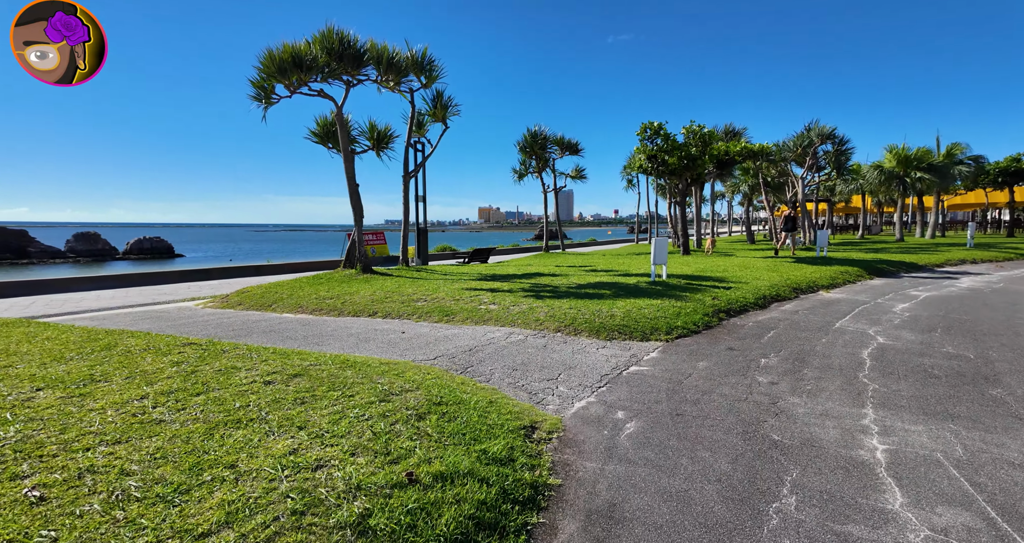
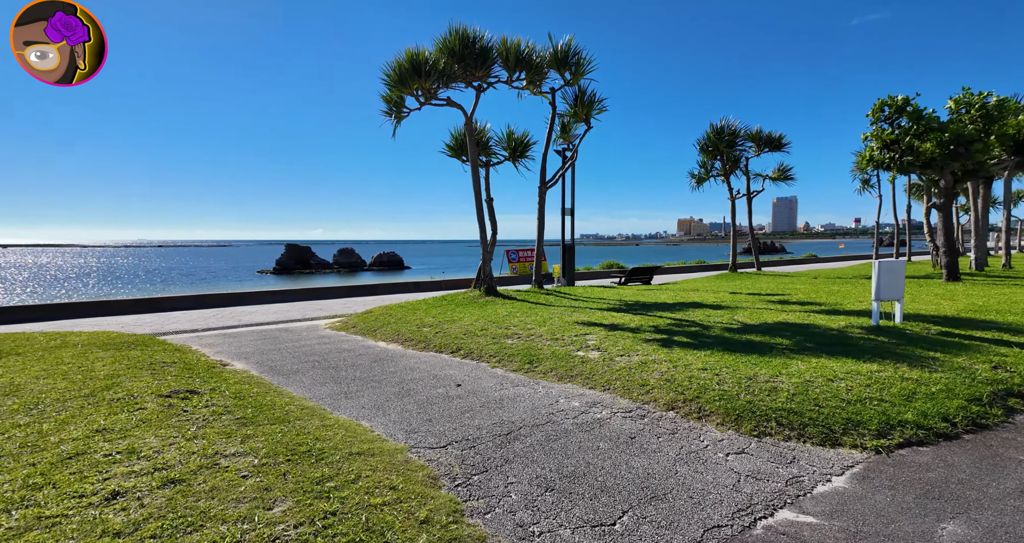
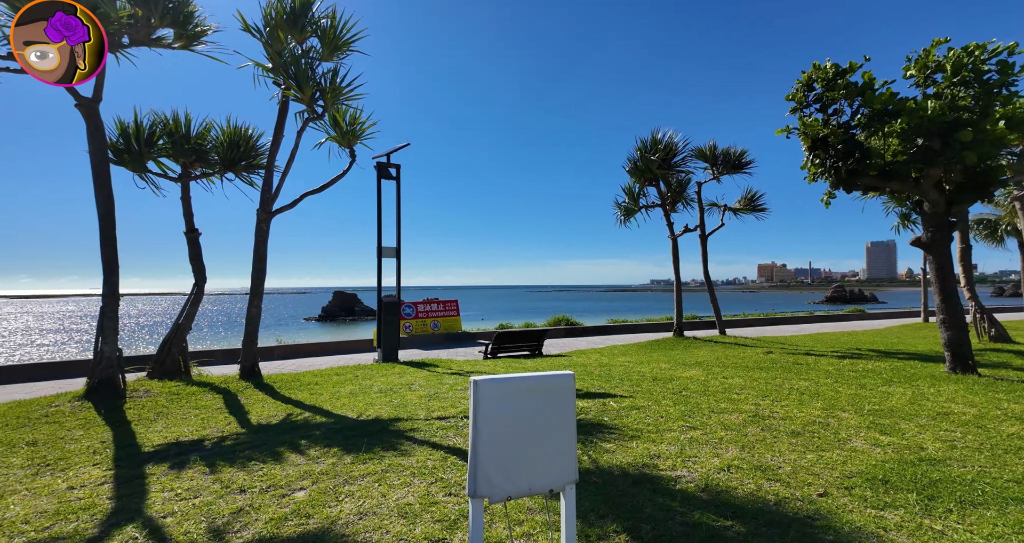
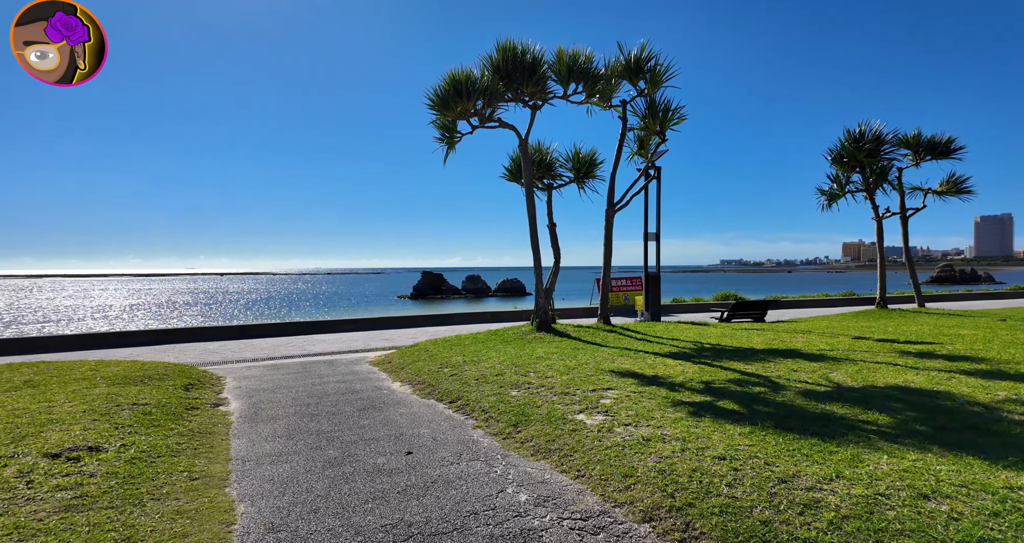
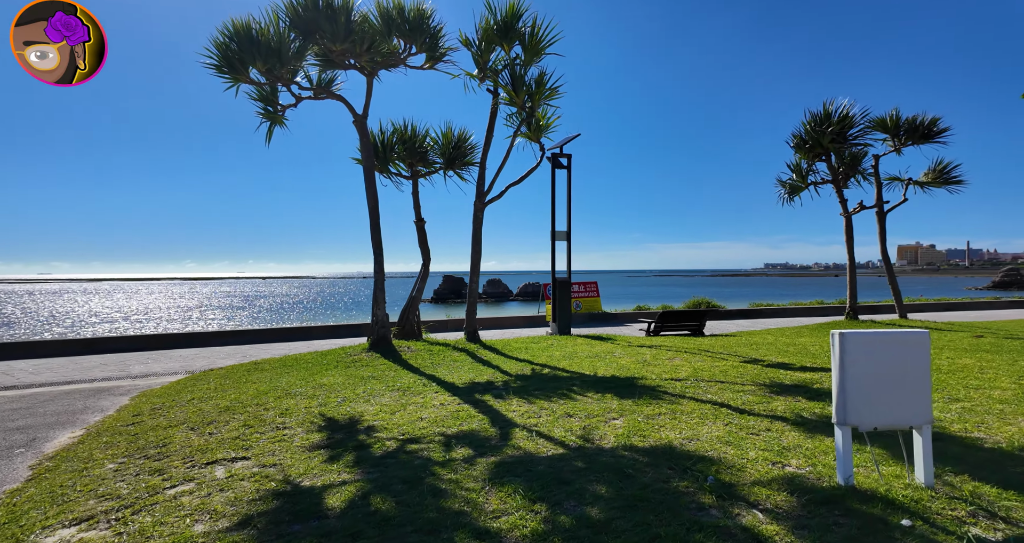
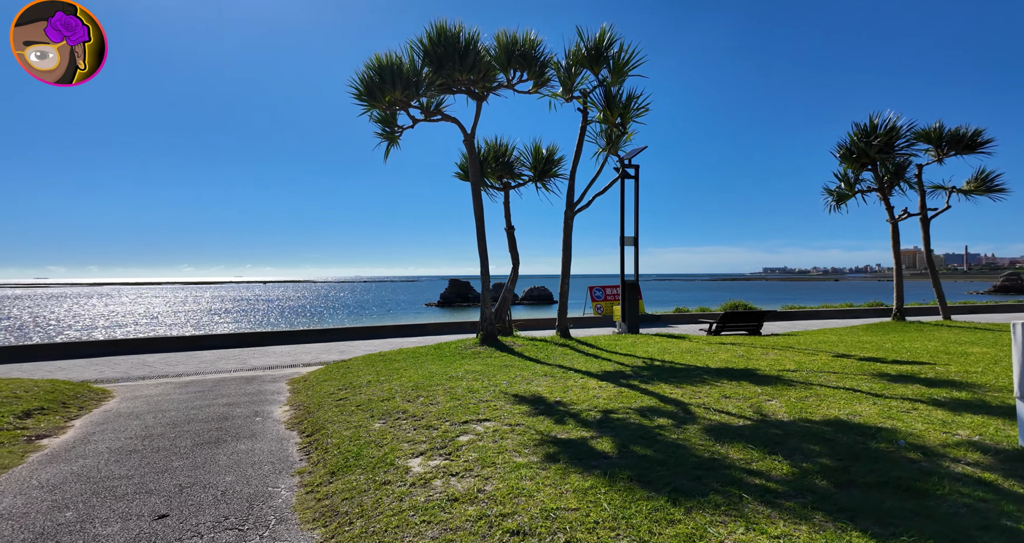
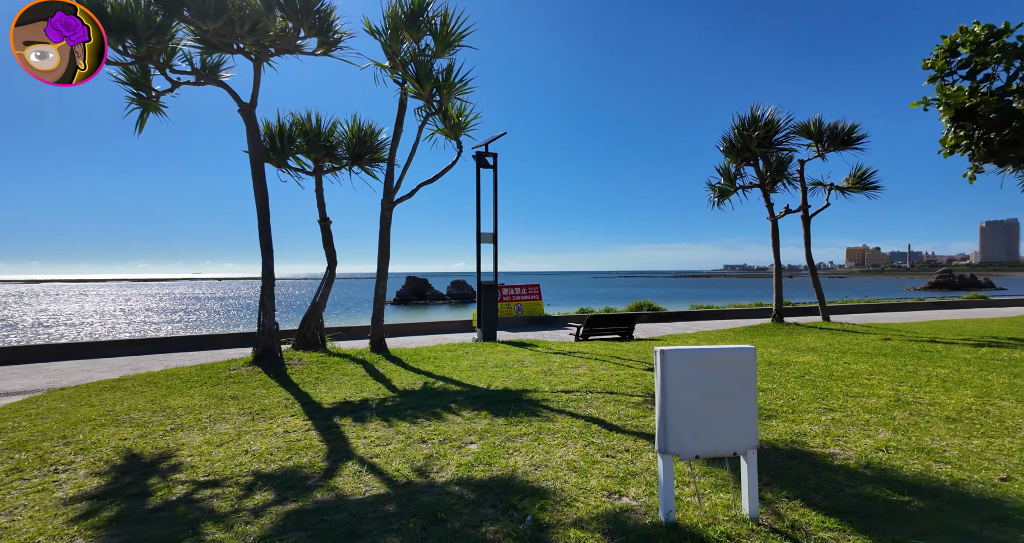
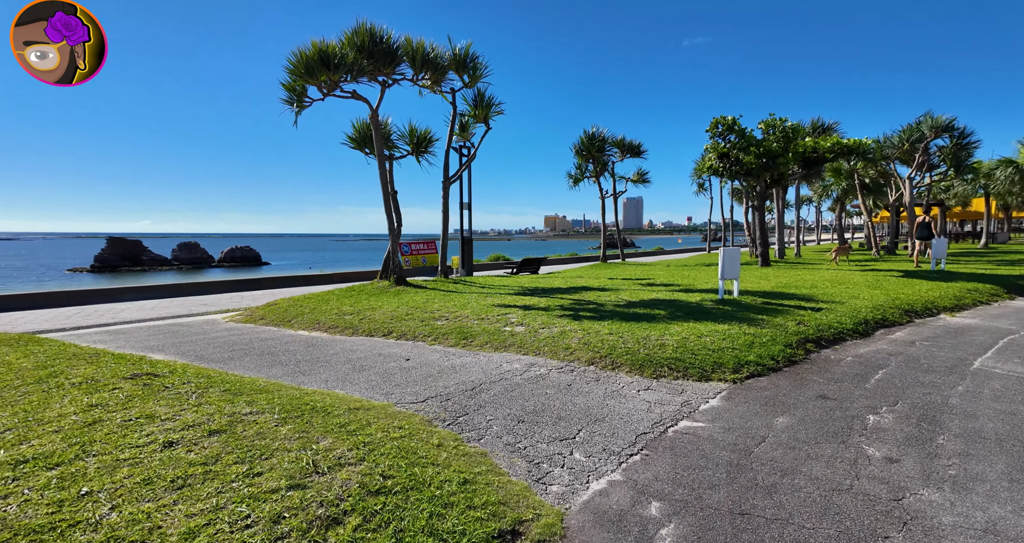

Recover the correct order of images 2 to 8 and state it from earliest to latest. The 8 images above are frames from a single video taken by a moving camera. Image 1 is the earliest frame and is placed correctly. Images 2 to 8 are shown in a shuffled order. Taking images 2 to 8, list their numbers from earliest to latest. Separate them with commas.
8, 2, 4, 6, 5, 7, 3
